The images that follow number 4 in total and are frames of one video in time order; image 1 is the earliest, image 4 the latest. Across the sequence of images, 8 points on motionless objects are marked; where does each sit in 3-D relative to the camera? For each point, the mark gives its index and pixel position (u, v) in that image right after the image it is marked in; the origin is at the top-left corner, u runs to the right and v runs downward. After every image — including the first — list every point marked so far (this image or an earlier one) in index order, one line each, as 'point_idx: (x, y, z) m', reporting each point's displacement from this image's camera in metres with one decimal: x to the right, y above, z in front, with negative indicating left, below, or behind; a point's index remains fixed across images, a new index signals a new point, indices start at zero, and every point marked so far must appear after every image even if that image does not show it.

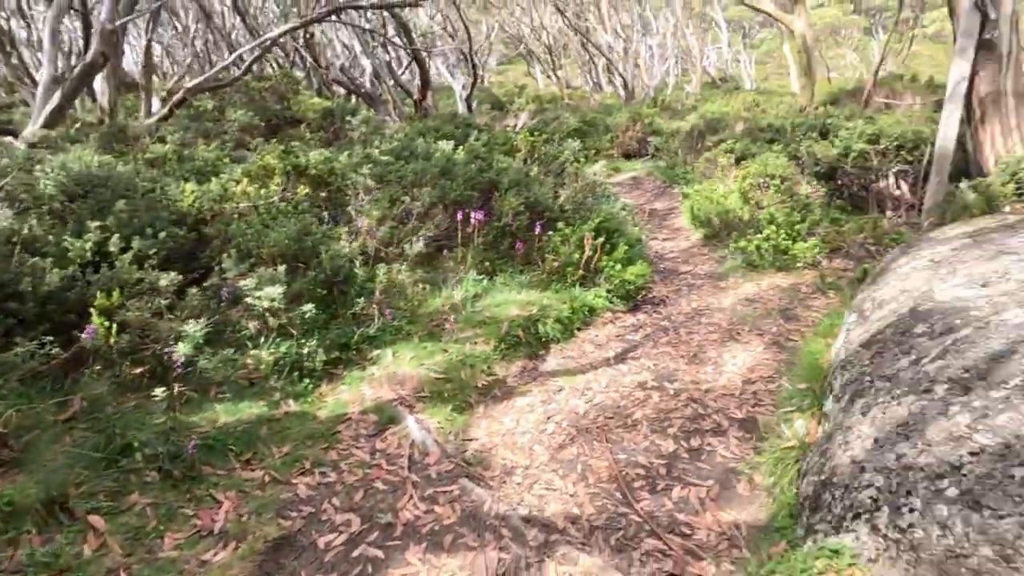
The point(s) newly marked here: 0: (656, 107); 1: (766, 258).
0: (+4.6, +5.7, +17.0) m
1: (+3.0, +0.3, +6.3) m
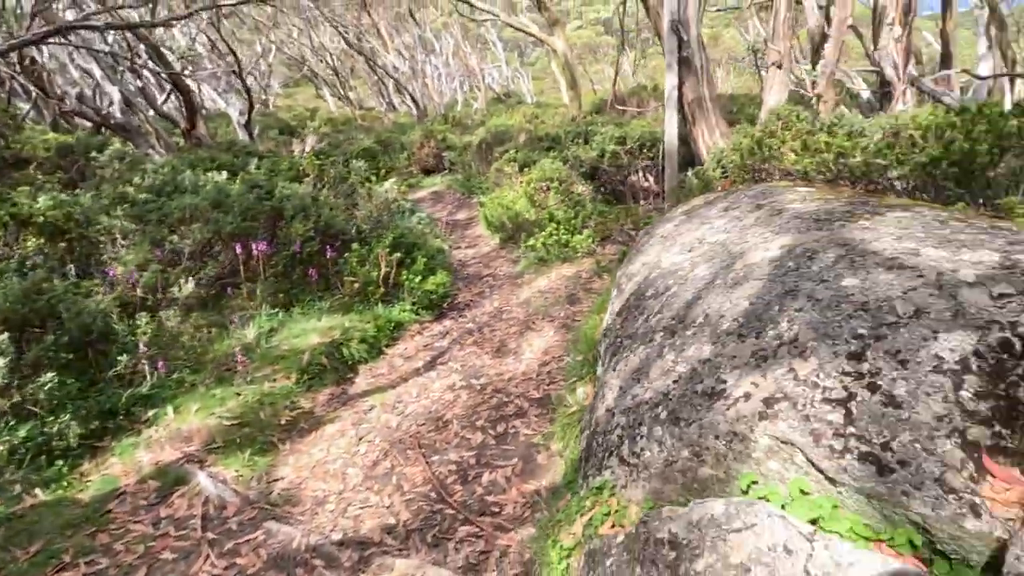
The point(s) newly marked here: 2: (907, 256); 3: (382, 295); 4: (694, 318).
0: (-2.1, +5.4, +17.7) m
1: (+0.5, +0.5, +7.0) m
2: (+1.5, +0.1, +2.1) m
3: (-1.4, -0.1, +5.8) m
4: (+0.9, -0.2, +2.6) m
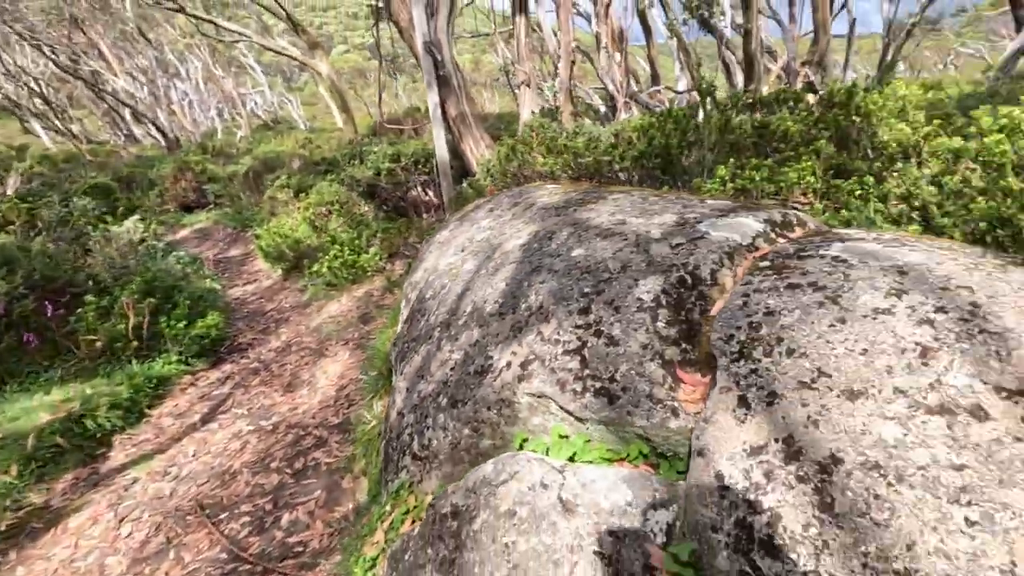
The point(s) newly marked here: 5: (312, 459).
0: (-9.1, +4.0, +15.9) m
1: (-2.2, +0.2, +6.7) m
2: (+0.5, +0.3, +2.5) m
3: (-3.5, -0.6, +4.9) m
4: (-0.2, -0.1, +2.8) m
5: (-1.4, -1.2, +3.6) m
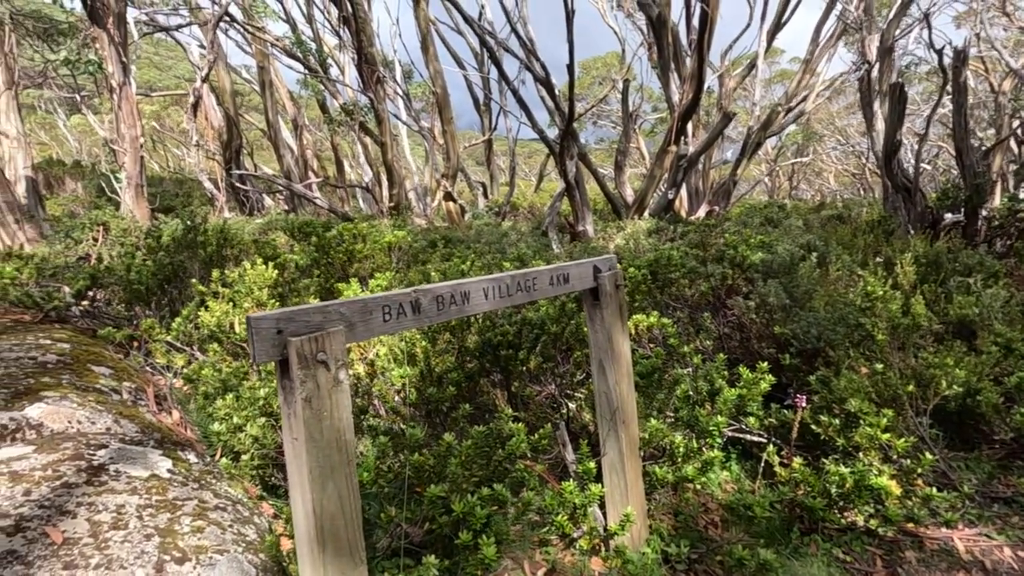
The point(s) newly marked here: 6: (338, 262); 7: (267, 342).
0: (-17.7, +1.7, +9.9) m
1: (-7.3, -1.2, +4.5) m
2: (-3.0, -0.6, +1.9) m
3: (-7.6, -1.7, +2.2) m
4: (-3.8, -1.0, +1.8) m
5: (-5.1, -2.2, +1.9) m
6: (-1.8, +0.3, +5.4) m
7: (-0.7, -0.2, +1.6) m
